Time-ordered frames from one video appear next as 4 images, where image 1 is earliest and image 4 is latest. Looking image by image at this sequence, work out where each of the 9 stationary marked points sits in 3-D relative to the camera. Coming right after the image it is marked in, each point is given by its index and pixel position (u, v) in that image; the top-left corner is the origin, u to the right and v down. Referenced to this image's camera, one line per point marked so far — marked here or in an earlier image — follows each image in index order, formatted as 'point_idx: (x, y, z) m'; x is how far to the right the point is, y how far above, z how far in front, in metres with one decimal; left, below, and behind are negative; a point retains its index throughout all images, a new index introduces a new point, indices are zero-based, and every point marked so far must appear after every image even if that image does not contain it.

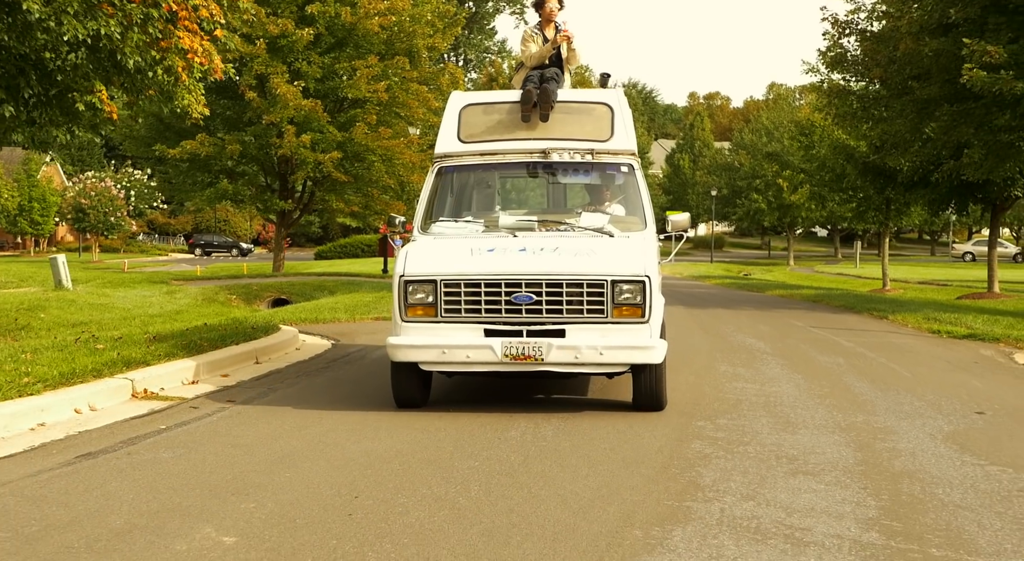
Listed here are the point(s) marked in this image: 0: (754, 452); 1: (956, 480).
0: (+1.7, -1.2, +8.4) m
1: (+2.8, -1.2, +7.8) m
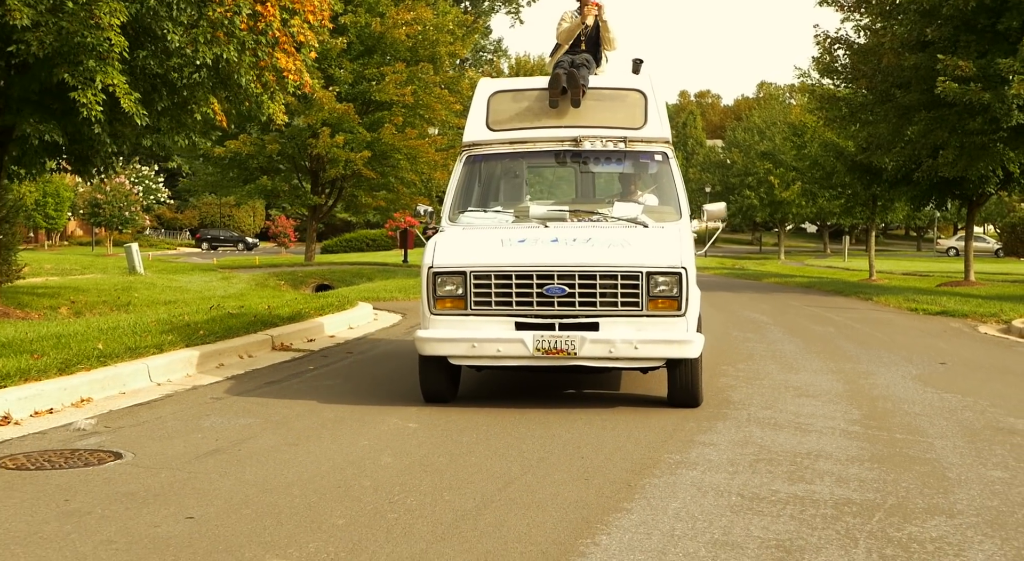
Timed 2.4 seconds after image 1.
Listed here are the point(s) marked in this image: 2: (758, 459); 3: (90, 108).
0: (+2.3, -0.9, +11.2) m
1: (+3.4, -1.0, +10.5) m
2: (+1.6, -1.1, +7.8) m
3: (-4.8, +1.9, +14.1) m
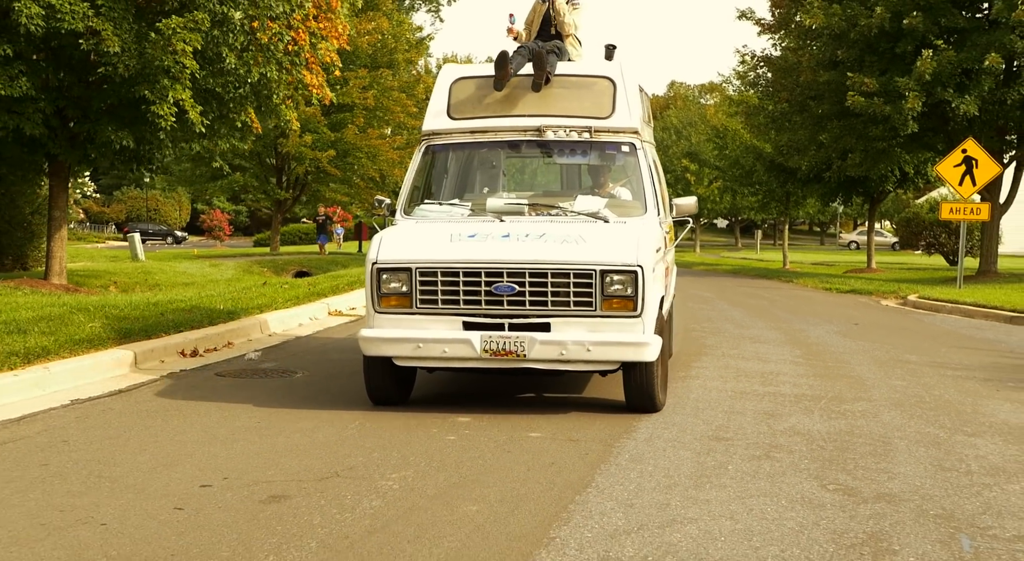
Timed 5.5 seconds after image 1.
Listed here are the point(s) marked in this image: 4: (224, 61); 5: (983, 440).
0: (+2.6, -0.6, +14.7) m
1: (+3.7, -0.7, +14.2) m
2: (+2.1, -0.9, +11.3) m
3: (-4.7, +2.2, +17.1) m
4: (-4.1, +3.1, +17.8) m
5: (+3.2, -1.1, +8.6) m
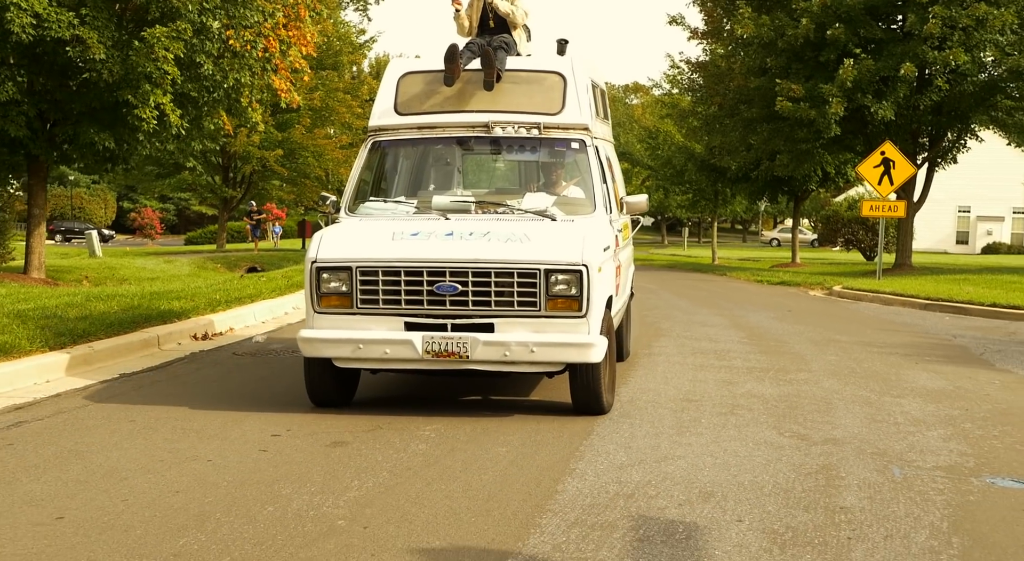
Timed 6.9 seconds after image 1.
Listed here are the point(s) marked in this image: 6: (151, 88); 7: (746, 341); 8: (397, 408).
0: (+2.1, -0.5, +16.2) m
1: (+3.3, -0.6, +15.7) m
2: (+1.9, -0.7, +12.8) m
3: (-5.3, +2.3, +18.2) m
4: (-4.7, +3.2, +18.9) m
5: (+3.2, -1.0, +10.2) m
6: (-5.2, +2.8, +17.9) m
7: (+2.7, -0.7, +14.3) m
8: (-0.9, -0.9, +9.6) m
